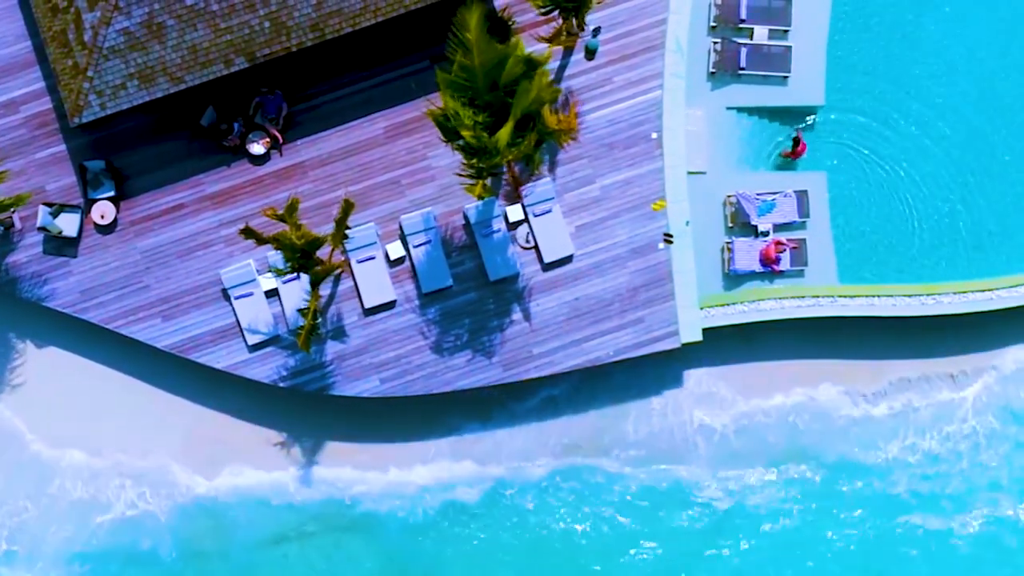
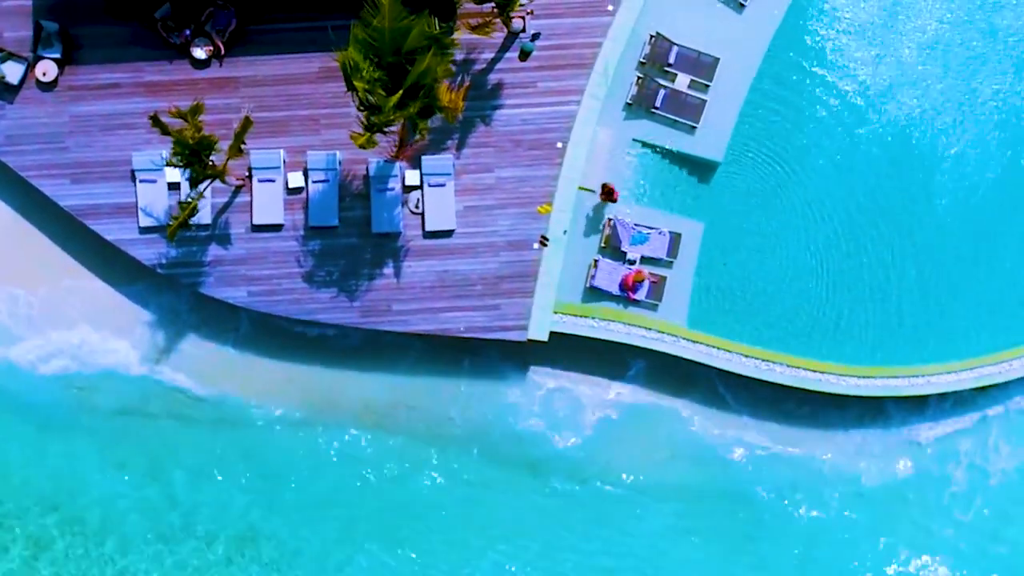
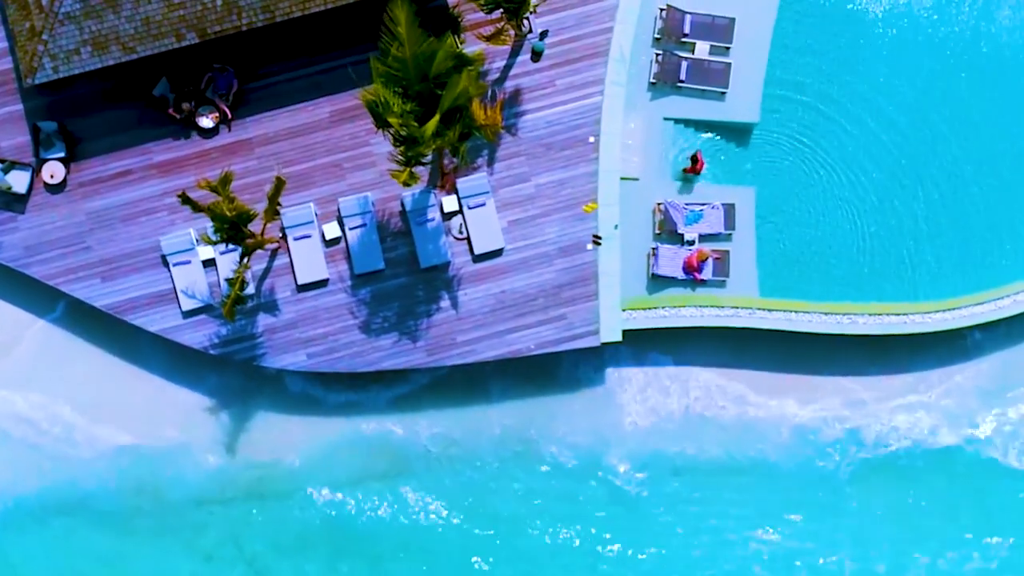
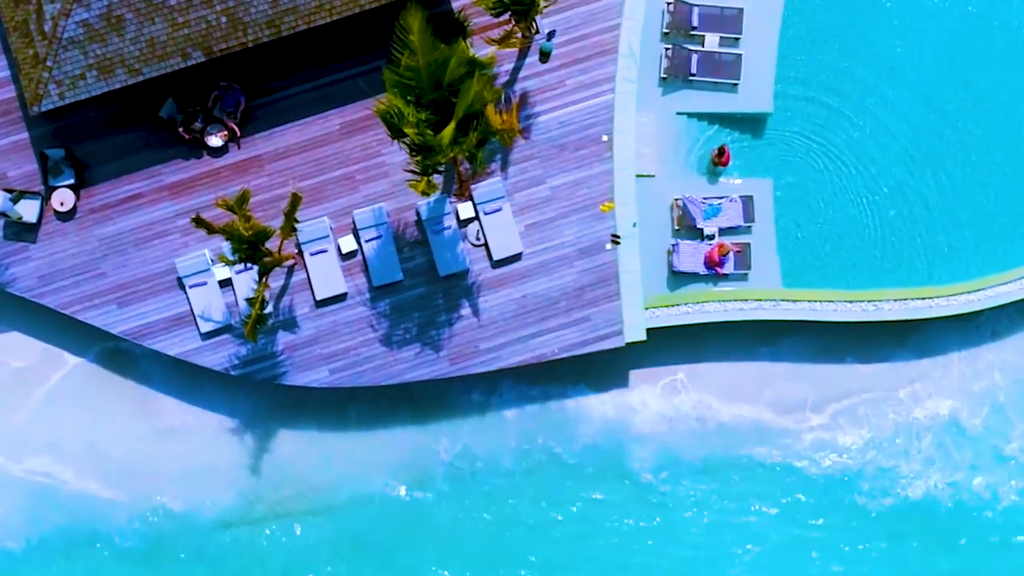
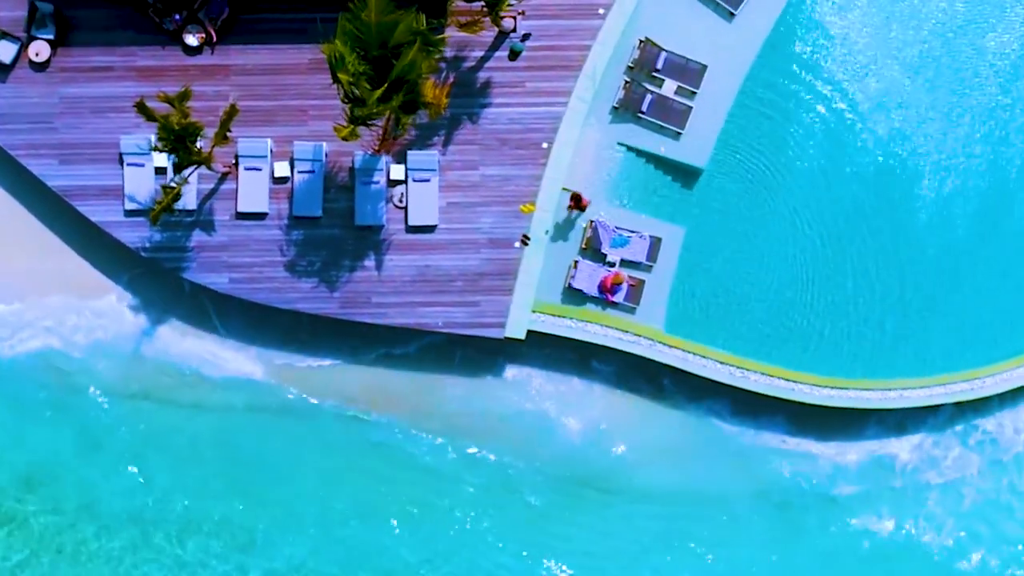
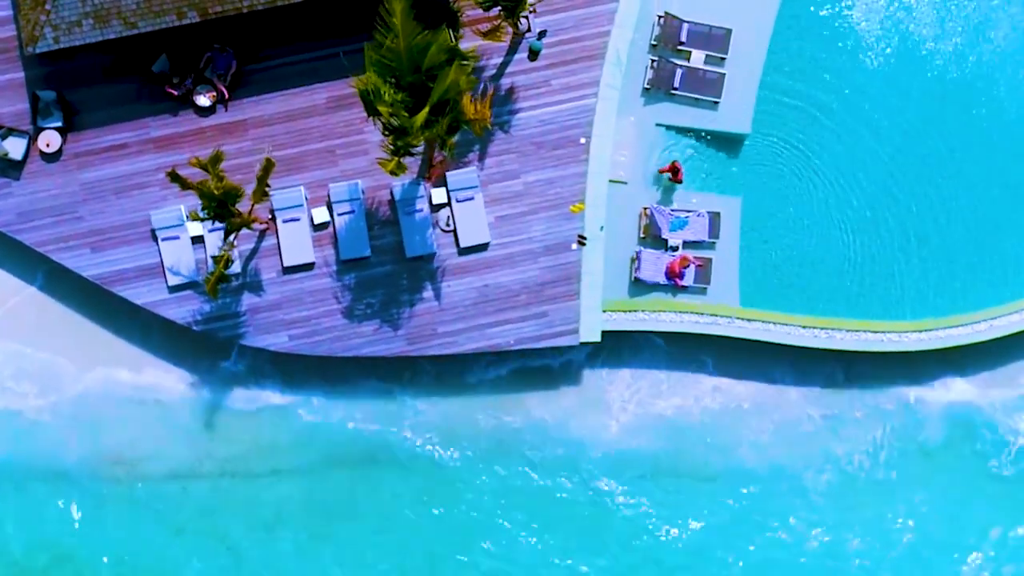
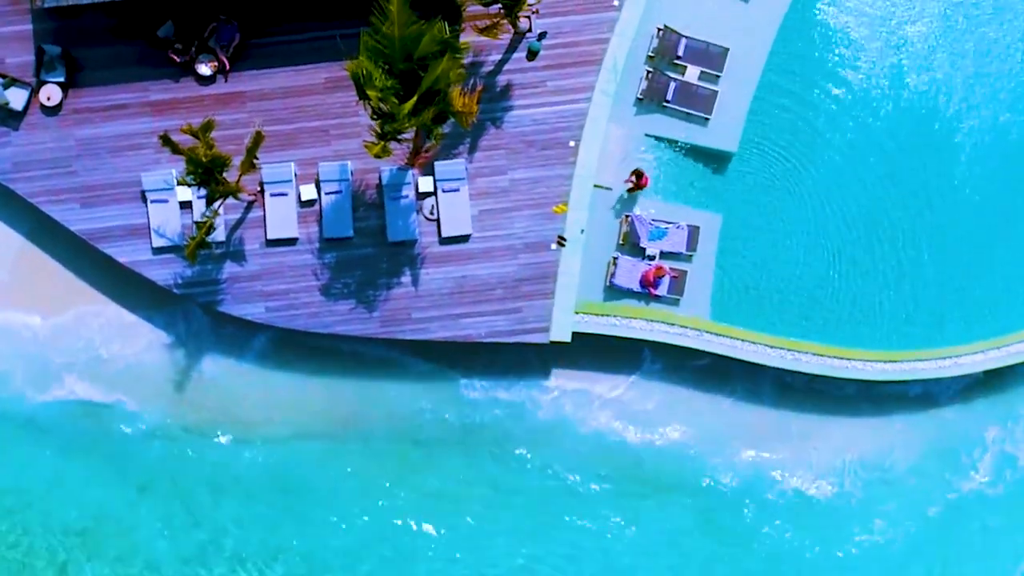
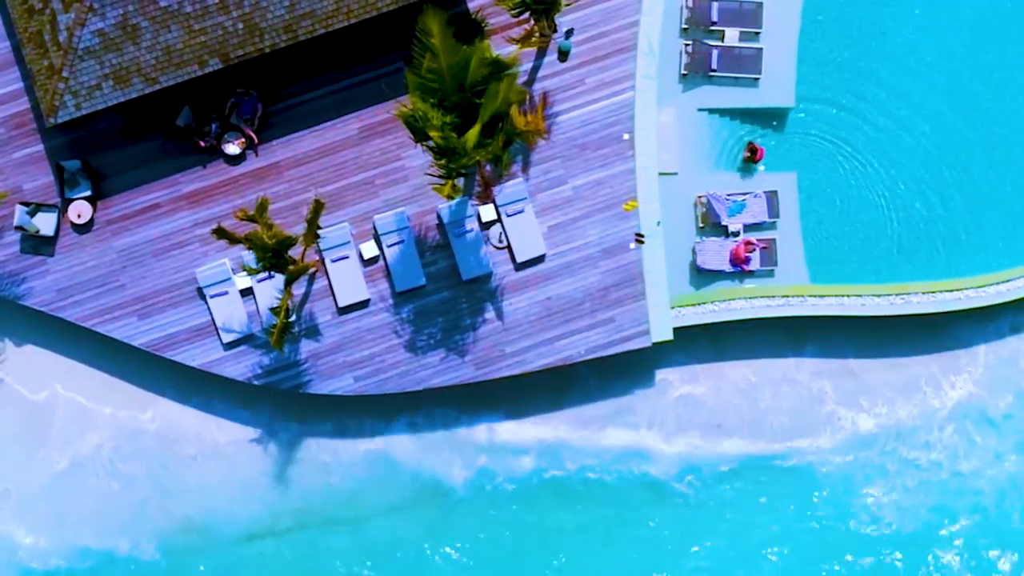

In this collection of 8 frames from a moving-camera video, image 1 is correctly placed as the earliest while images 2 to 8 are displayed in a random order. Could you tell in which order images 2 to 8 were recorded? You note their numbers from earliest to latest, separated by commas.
8, 4, 3, 6, 7, 2, 5
